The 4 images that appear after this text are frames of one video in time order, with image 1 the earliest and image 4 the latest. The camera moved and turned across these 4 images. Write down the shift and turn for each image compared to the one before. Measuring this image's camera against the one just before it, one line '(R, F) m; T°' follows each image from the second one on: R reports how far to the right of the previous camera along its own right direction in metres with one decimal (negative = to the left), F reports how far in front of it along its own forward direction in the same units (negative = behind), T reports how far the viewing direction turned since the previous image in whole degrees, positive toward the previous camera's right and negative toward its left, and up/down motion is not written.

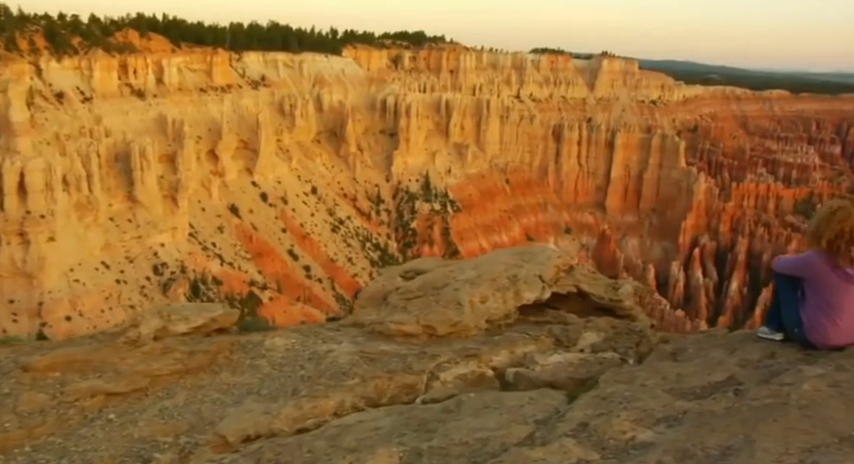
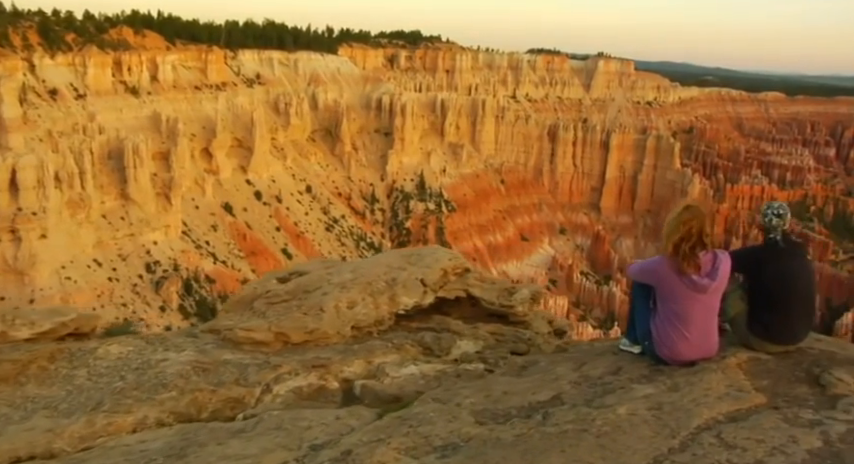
(+1.4, +0.5) m; 0°
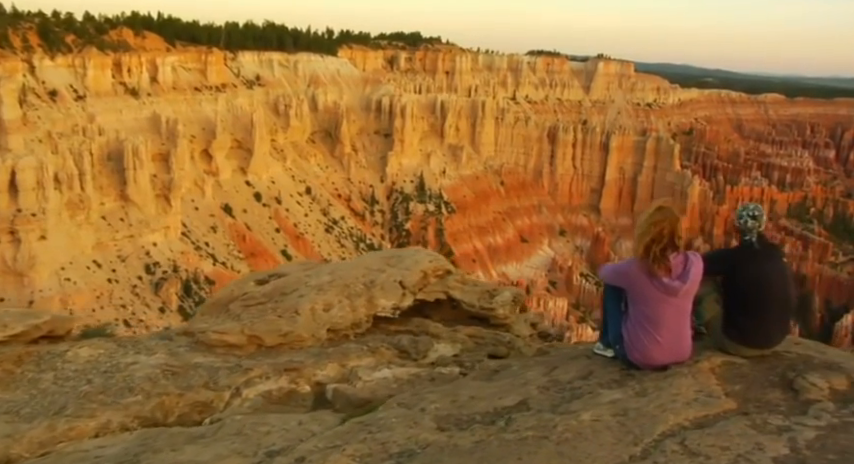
(+0.2, +0.1) m; 0°
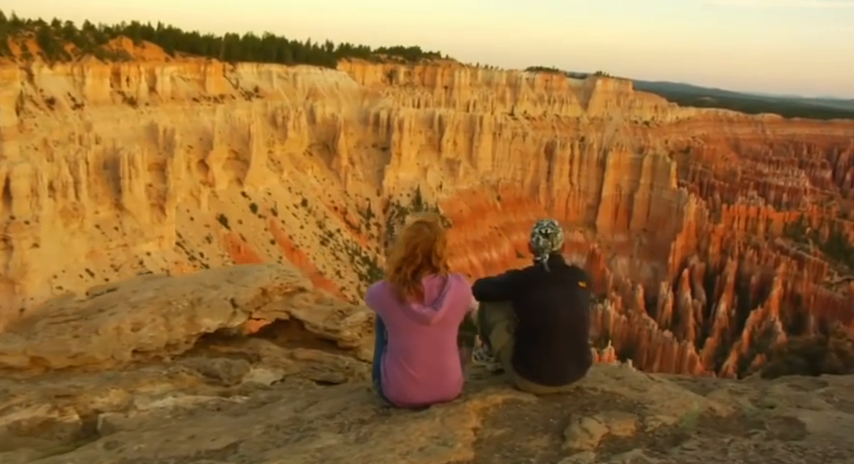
(+1.7, +0.6) m; 0°
